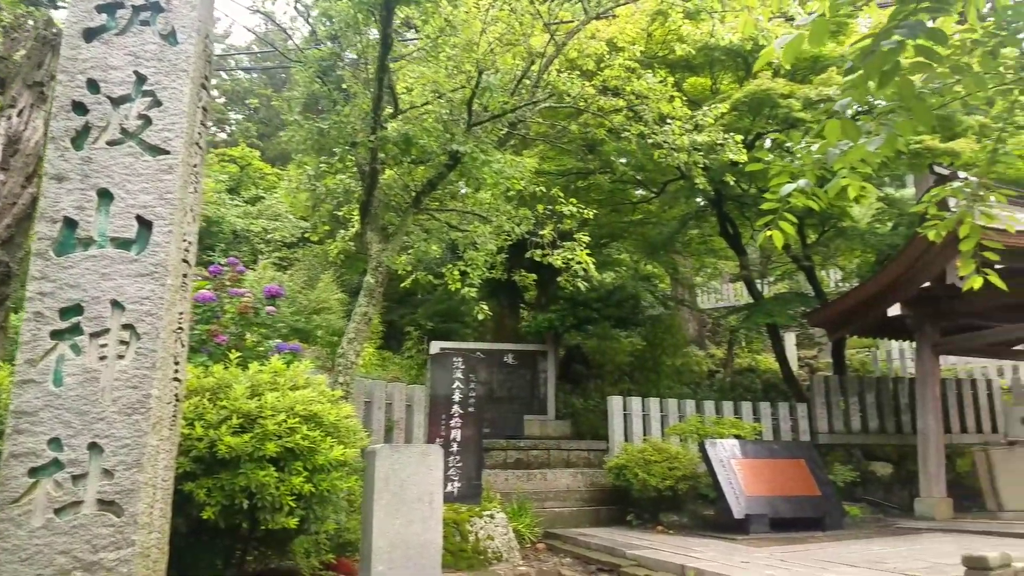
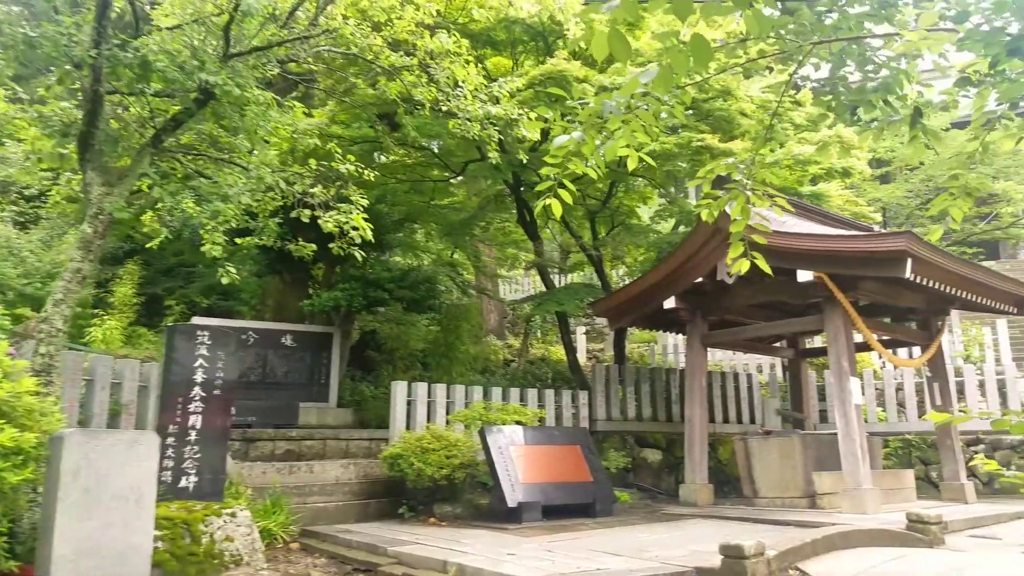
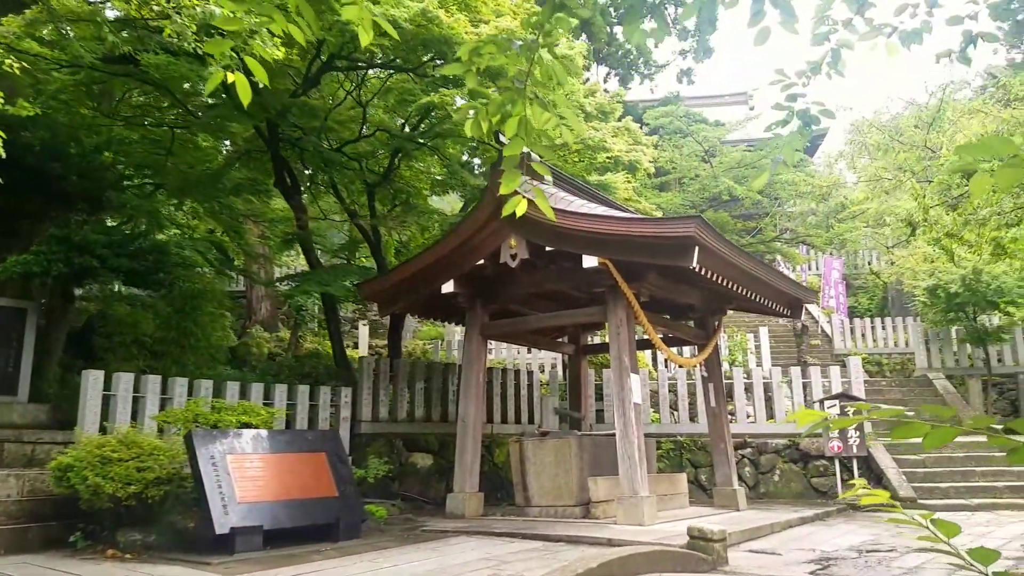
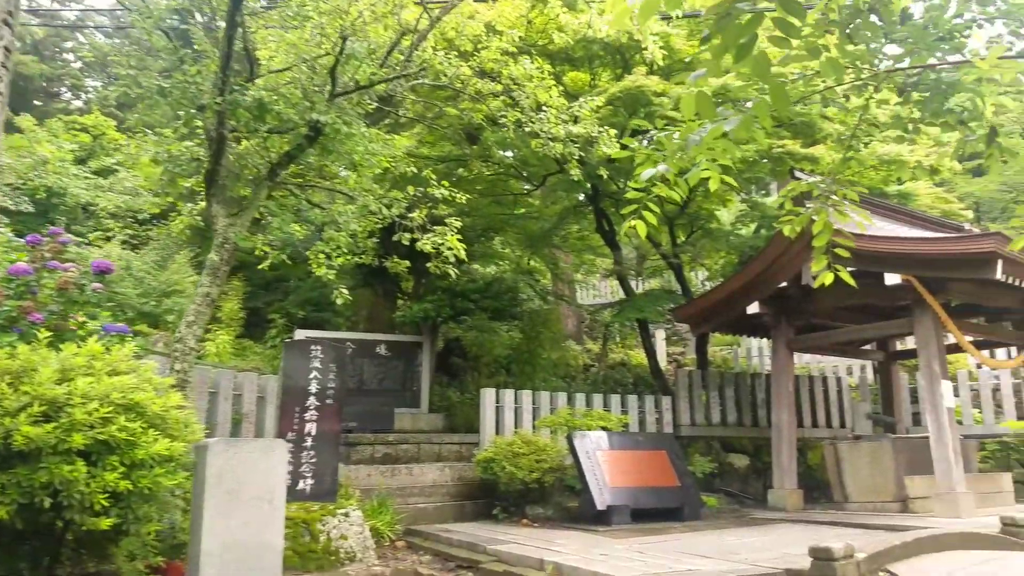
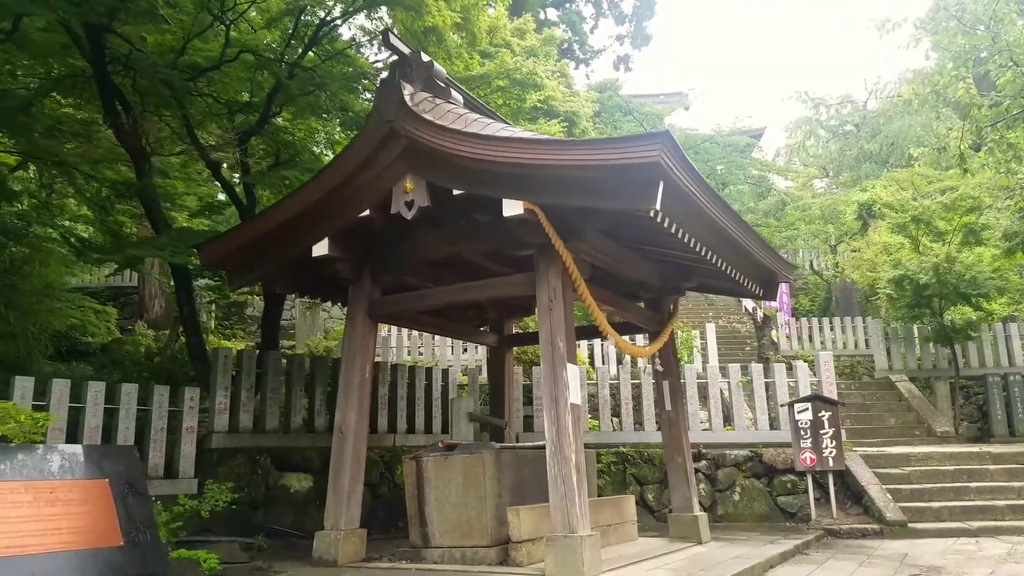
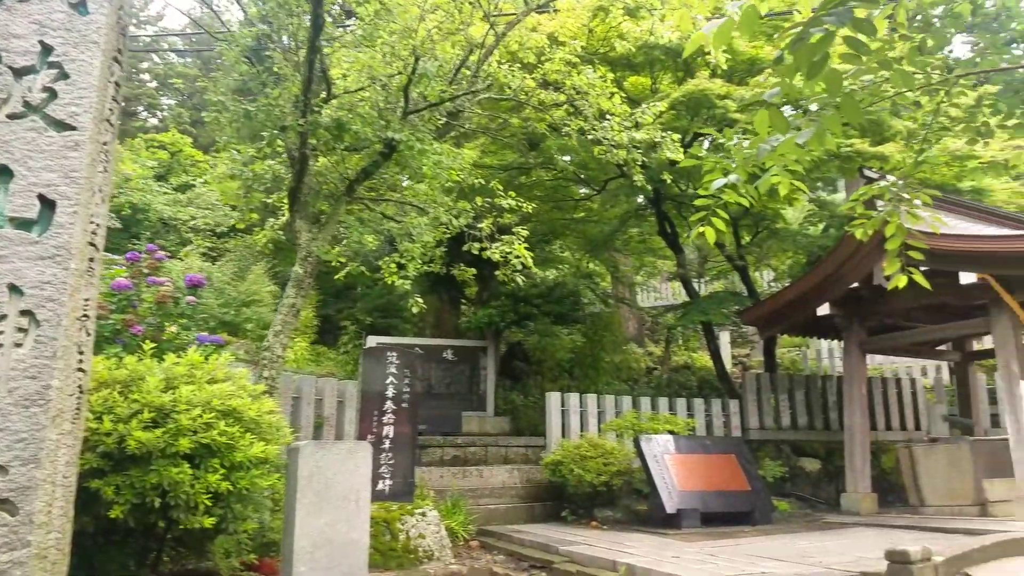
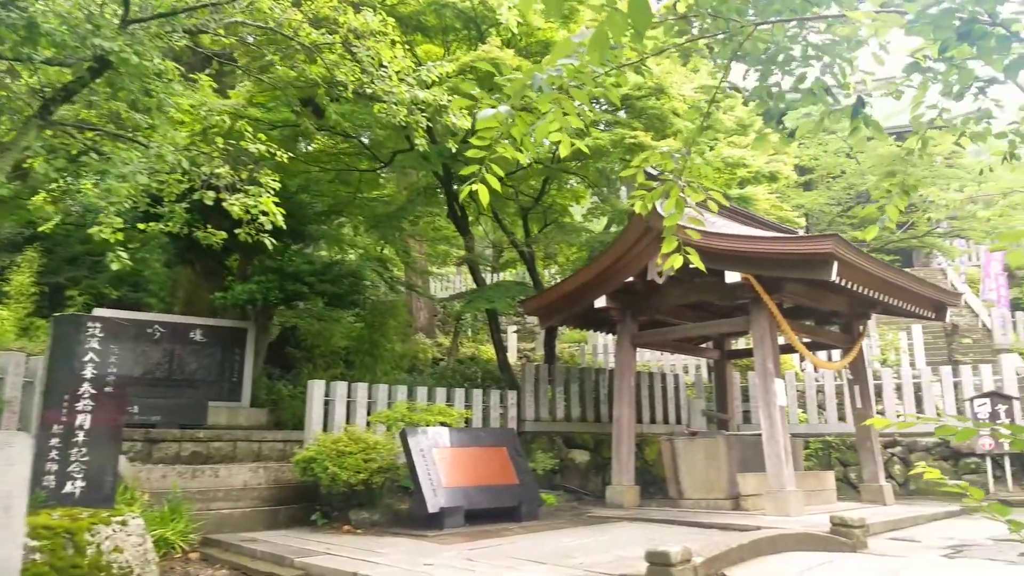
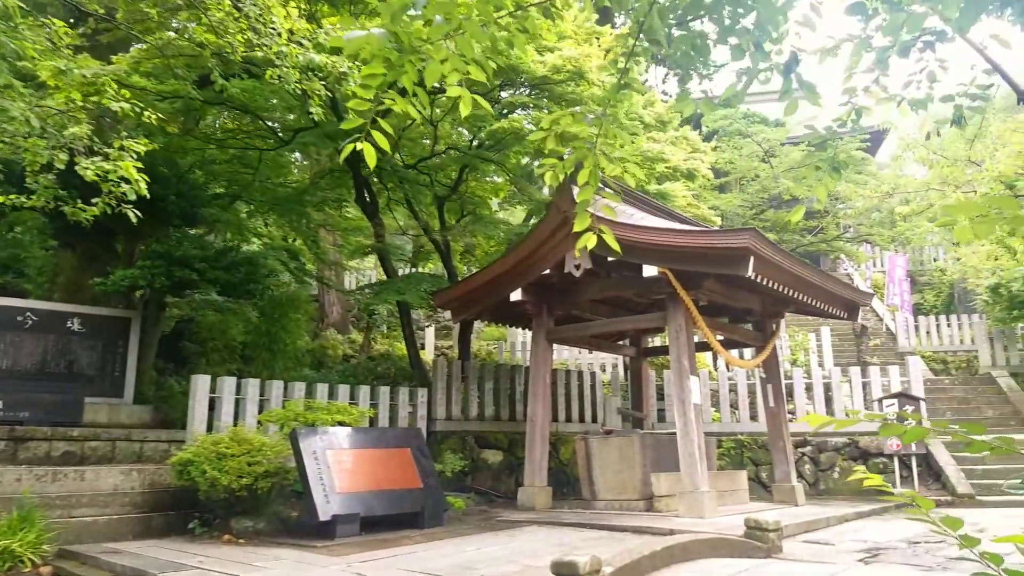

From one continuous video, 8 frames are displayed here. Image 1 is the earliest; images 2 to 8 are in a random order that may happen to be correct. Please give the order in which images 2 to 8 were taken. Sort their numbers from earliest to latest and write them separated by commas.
6, 4, 2, 7, 8, 3, 5
